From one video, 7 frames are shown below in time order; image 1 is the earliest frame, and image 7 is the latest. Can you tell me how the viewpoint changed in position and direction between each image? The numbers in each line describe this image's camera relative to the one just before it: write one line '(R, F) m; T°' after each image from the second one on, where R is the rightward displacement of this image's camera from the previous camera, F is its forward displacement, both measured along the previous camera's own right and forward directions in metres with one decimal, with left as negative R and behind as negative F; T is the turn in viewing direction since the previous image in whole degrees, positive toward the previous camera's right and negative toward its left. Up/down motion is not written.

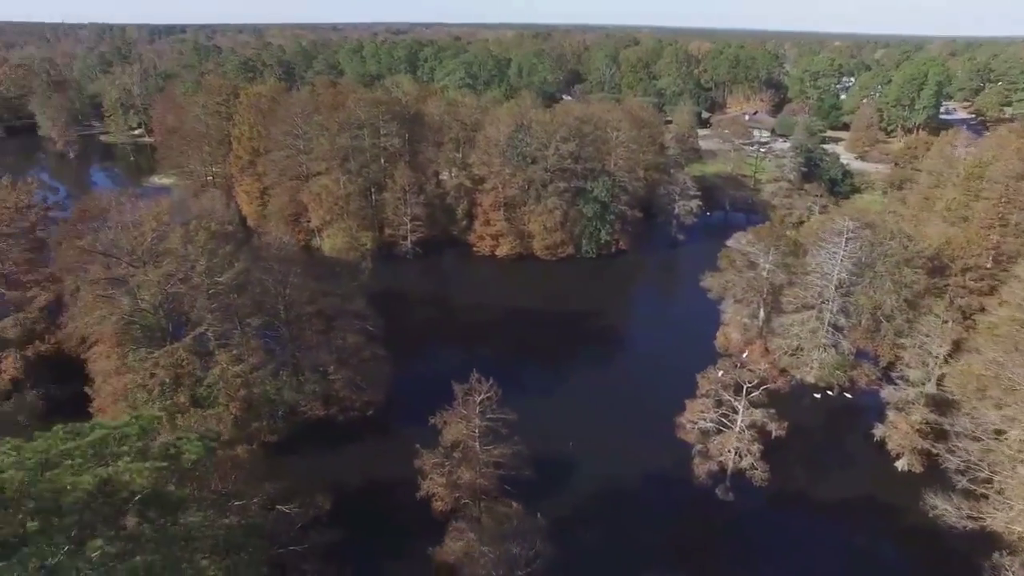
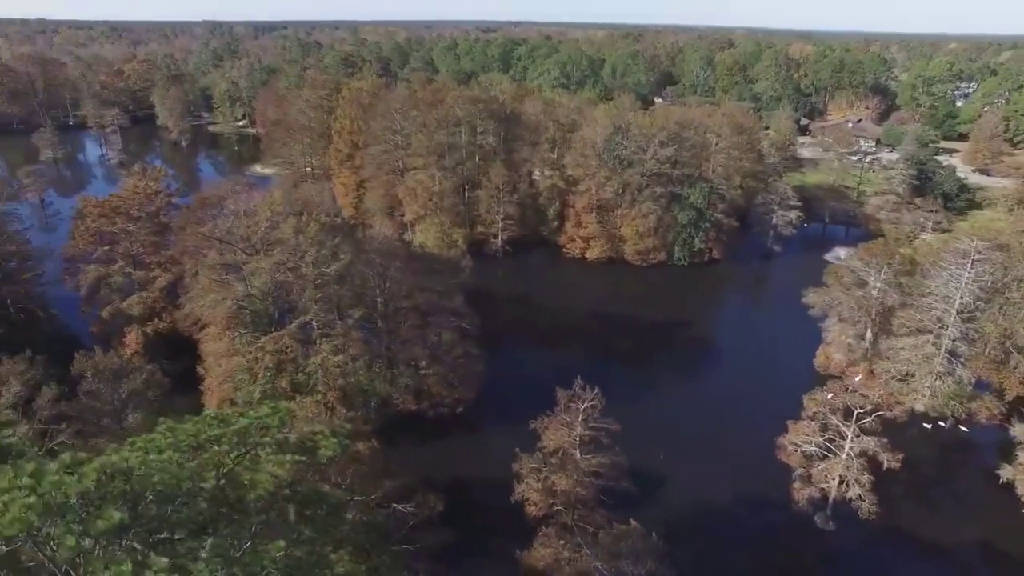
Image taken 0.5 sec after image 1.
(-1.0, +0.2) m; -6°
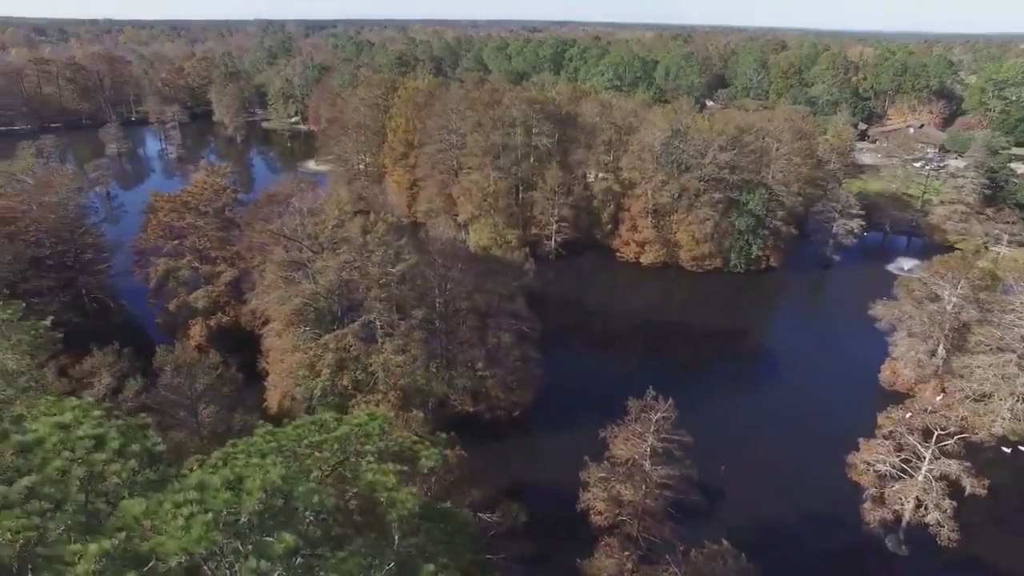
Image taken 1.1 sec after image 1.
(-0.9, +0.2) m; -3°
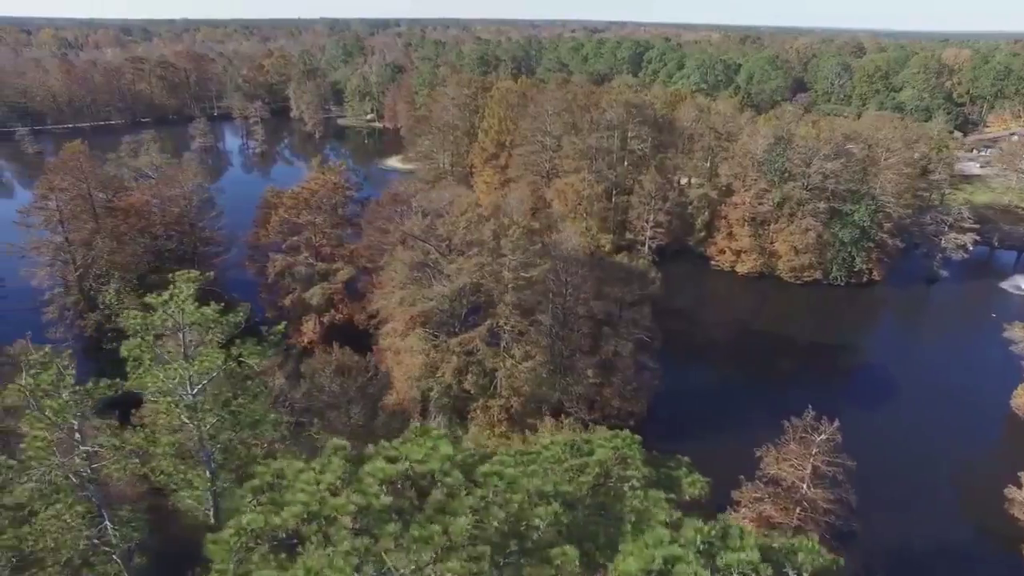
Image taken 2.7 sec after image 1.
(-2.9, +0.3) m; -4°
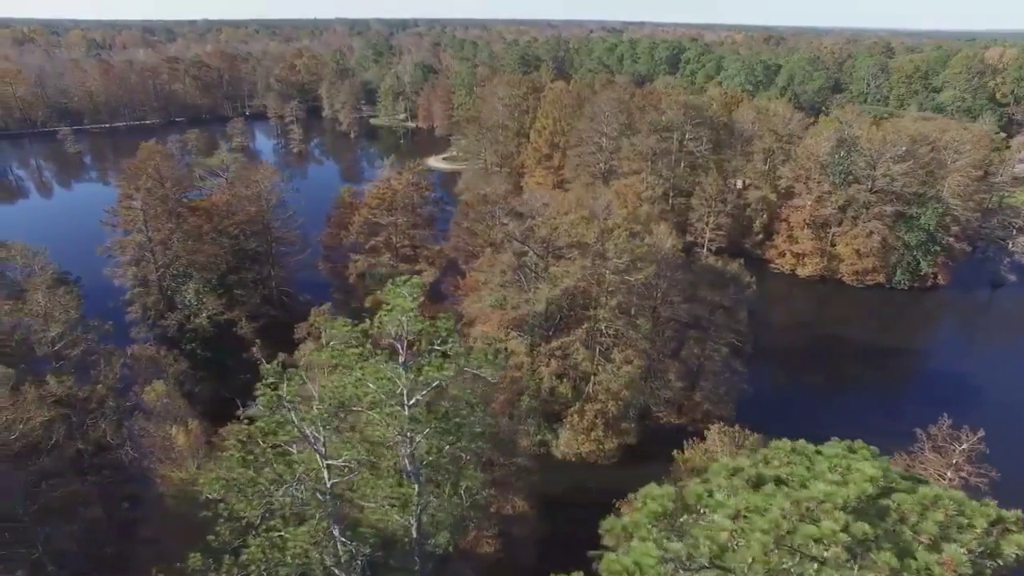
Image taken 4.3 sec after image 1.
(-3.1, +0.2) m; -1°
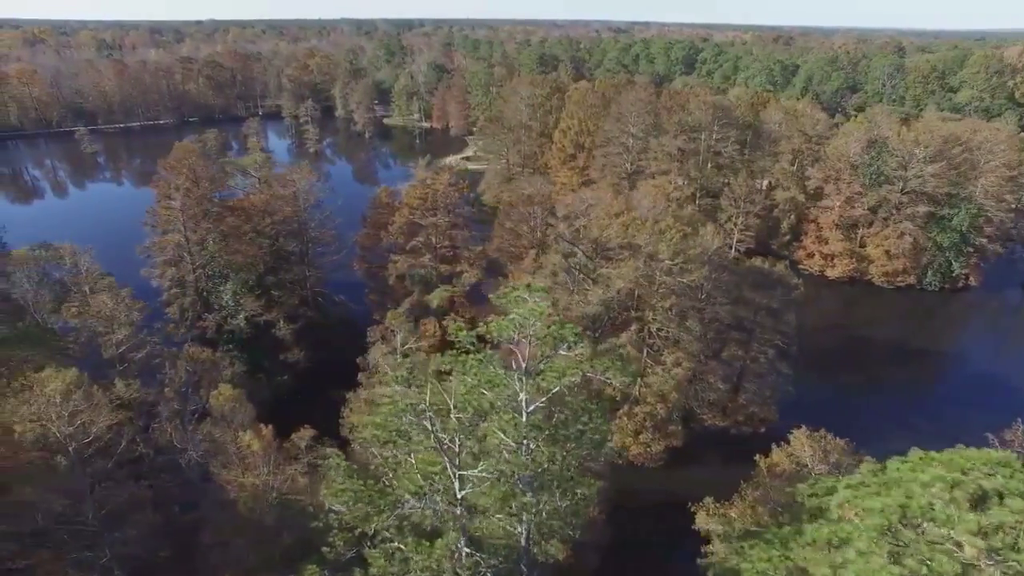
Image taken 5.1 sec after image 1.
(-1.7, +0.2) m; 0°
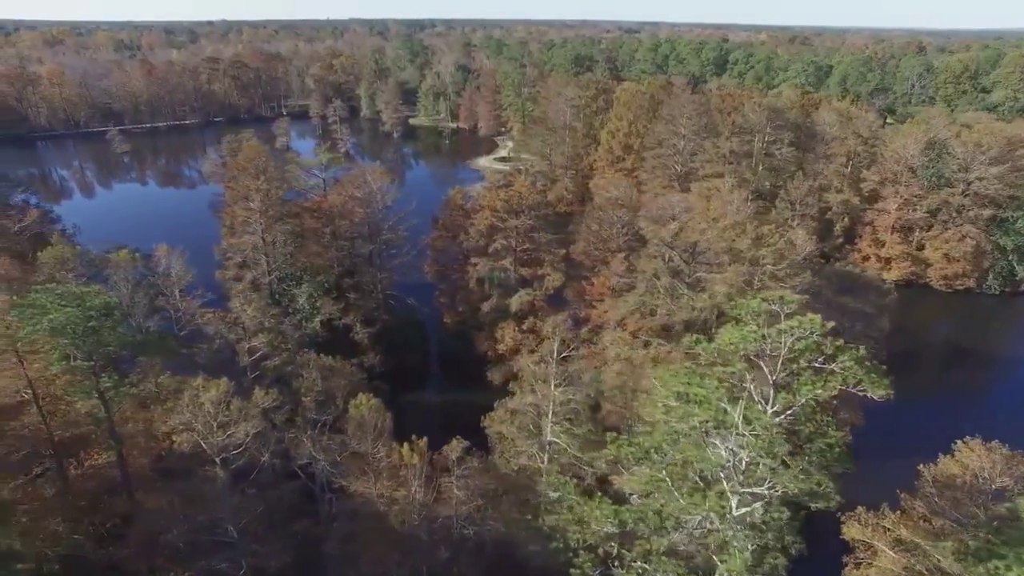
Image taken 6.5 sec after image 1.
(-3.3, +0.2) m; 0°
